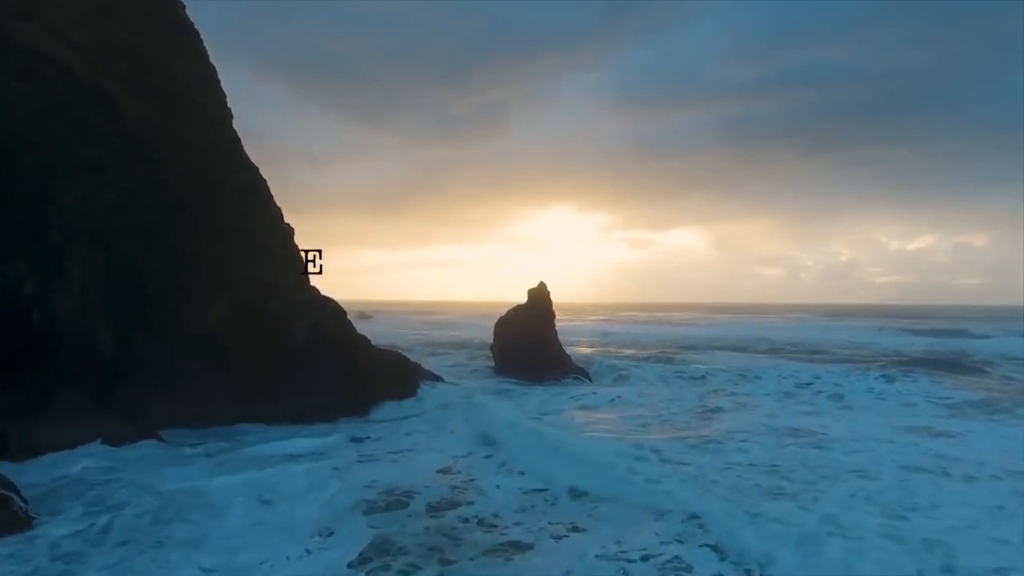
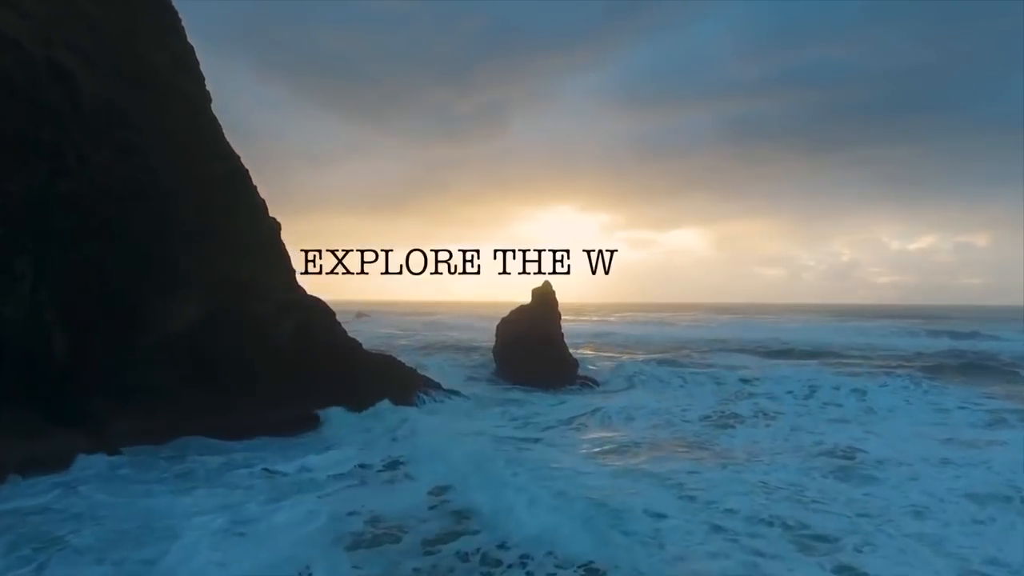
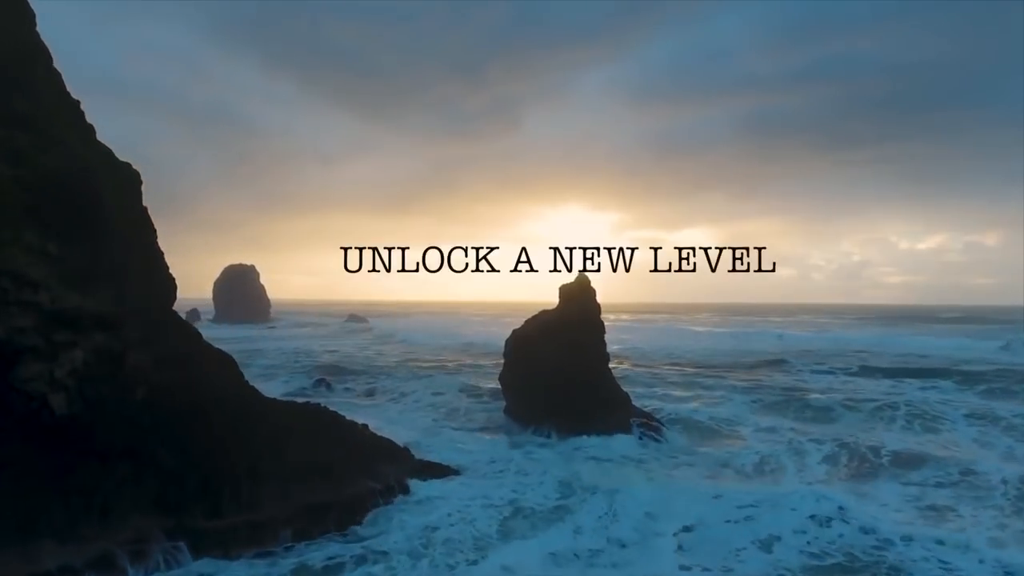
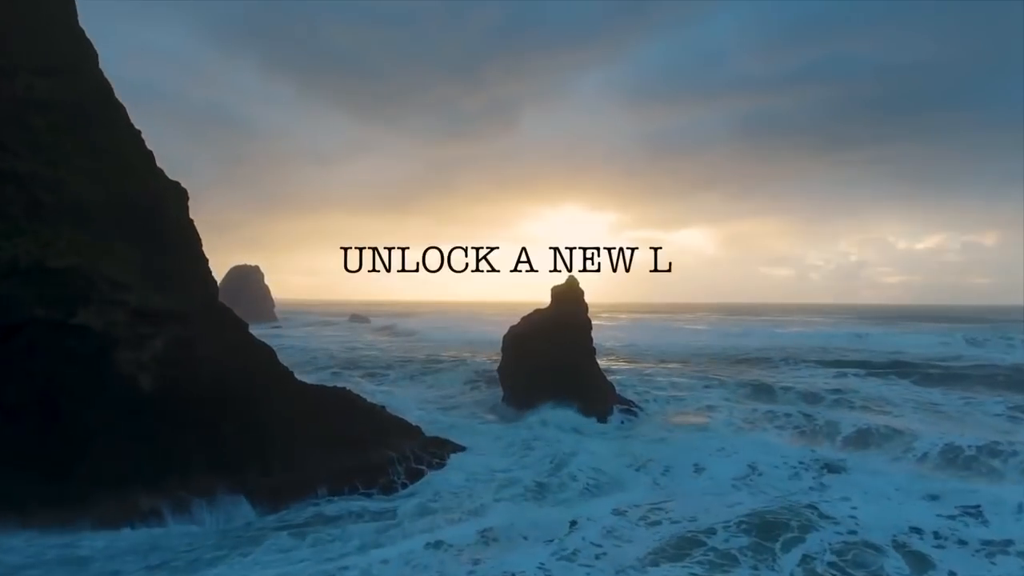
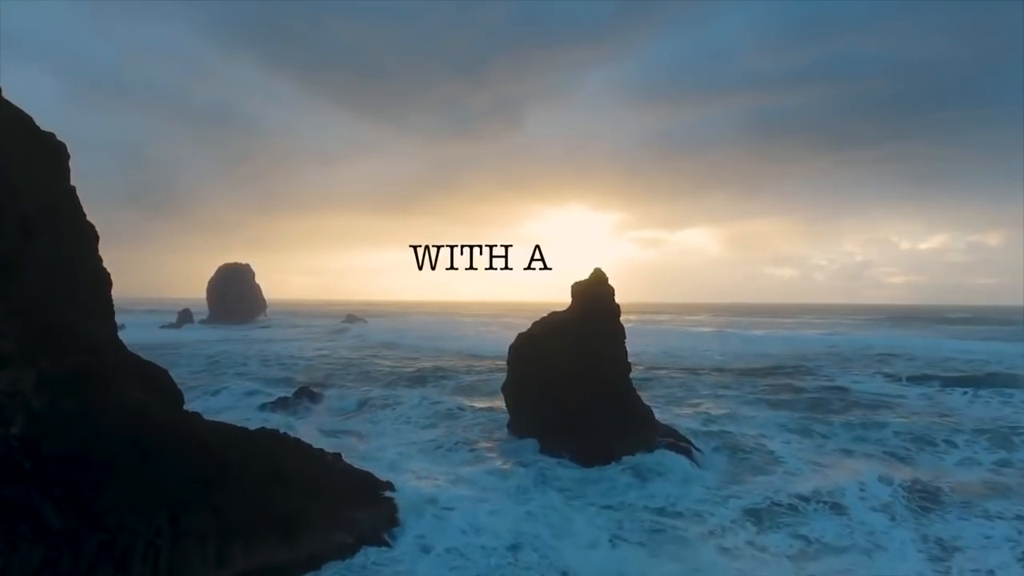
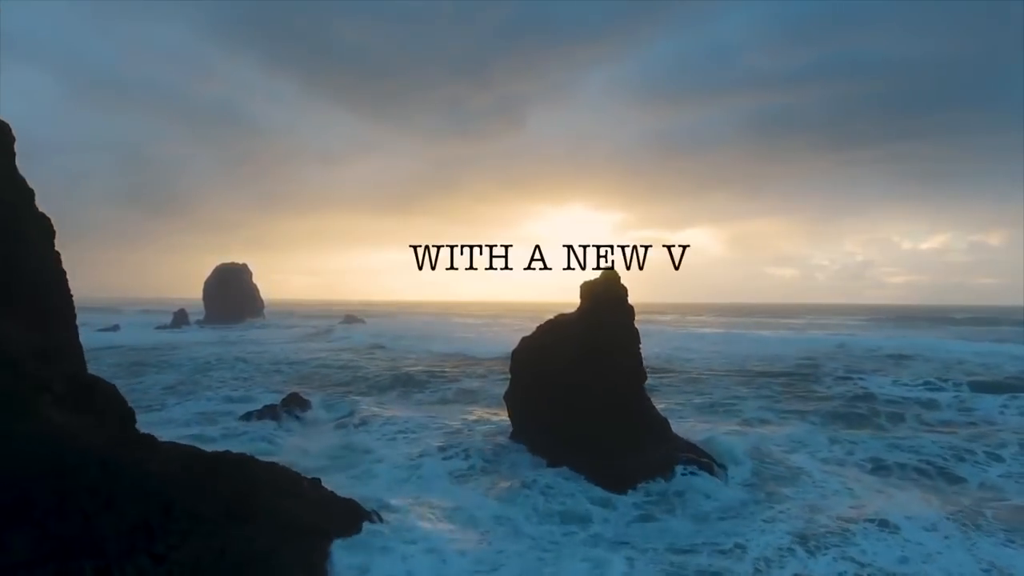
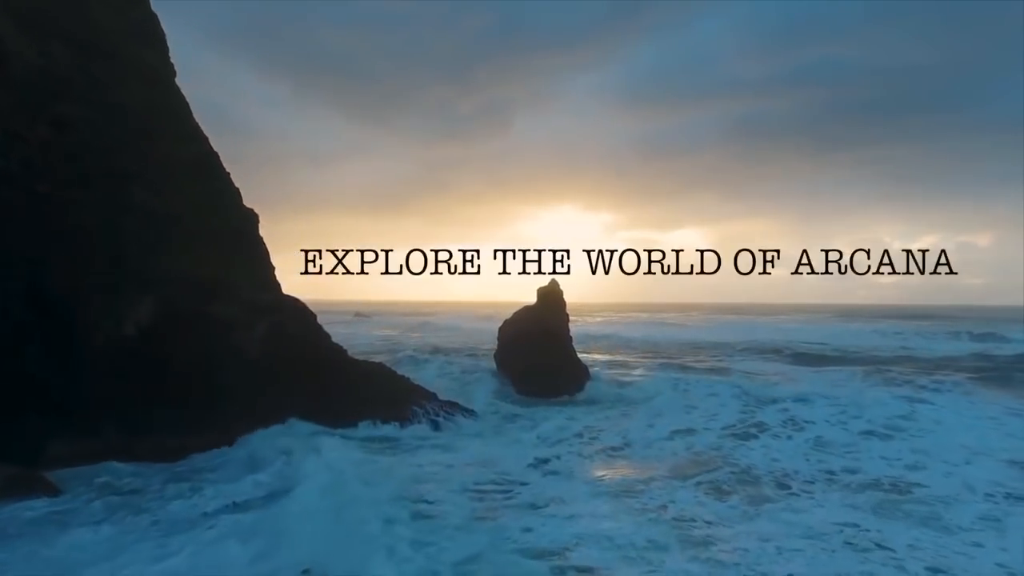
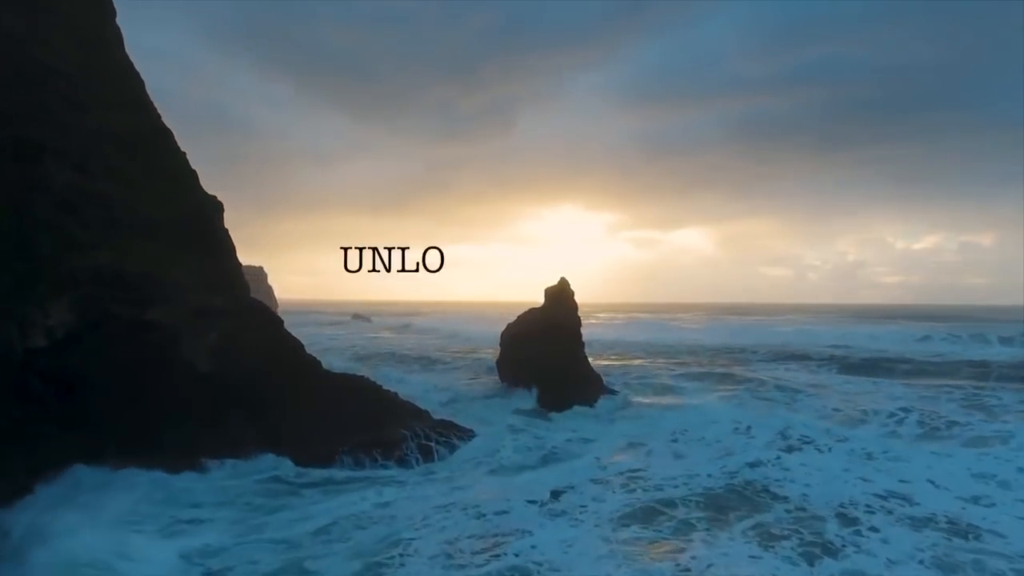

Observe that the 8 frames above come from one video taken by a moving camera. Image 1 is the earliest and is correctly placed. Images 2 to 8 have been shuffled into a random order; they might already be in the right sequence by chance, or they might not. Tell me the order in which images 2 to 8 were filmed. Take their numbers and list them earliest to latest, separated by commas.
2, 7, 8, 4, 3, 5, 6
